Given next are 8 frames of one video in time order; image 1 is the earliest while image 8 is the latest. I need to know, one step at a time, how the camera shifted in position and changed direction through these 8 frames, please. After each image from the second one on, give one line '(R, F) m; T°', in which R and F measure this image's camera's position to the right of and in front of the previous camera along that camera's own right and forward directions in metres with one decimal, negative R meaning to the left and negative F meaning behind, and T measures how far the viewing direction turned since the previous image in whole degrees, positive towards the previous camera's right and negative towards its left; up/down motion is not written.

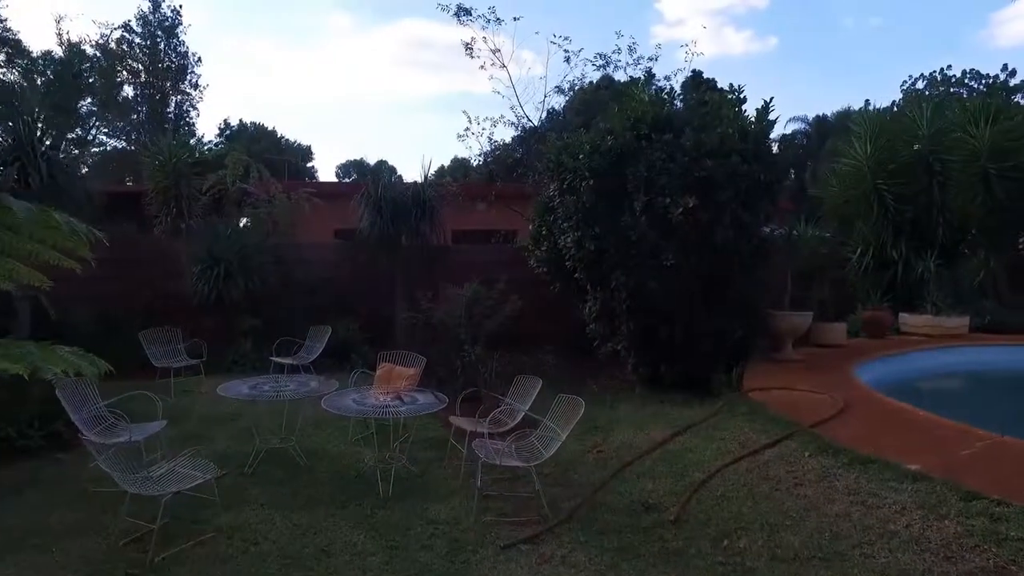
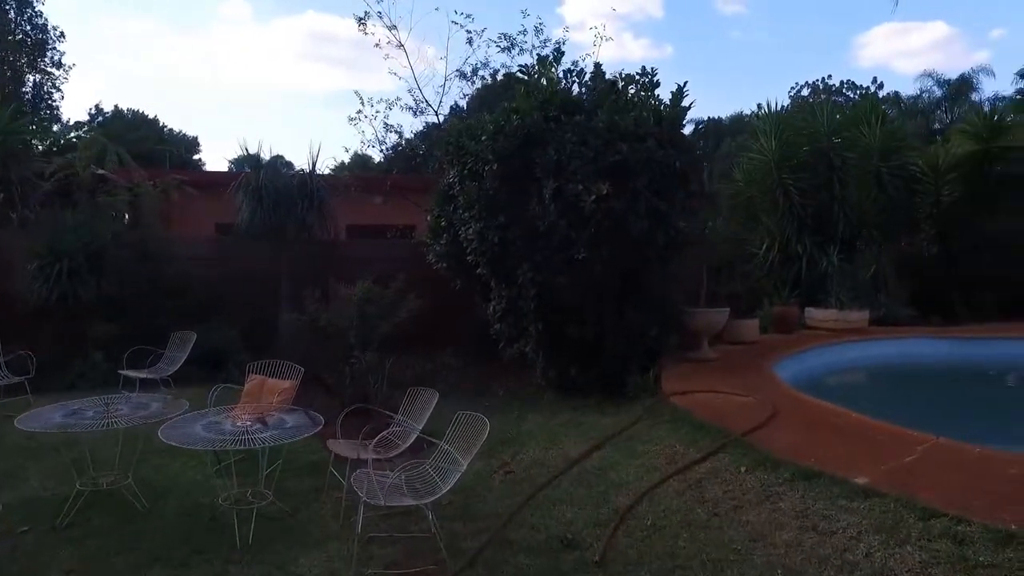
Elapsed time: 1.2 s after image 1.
(+0.1, +0.8) m; +8°
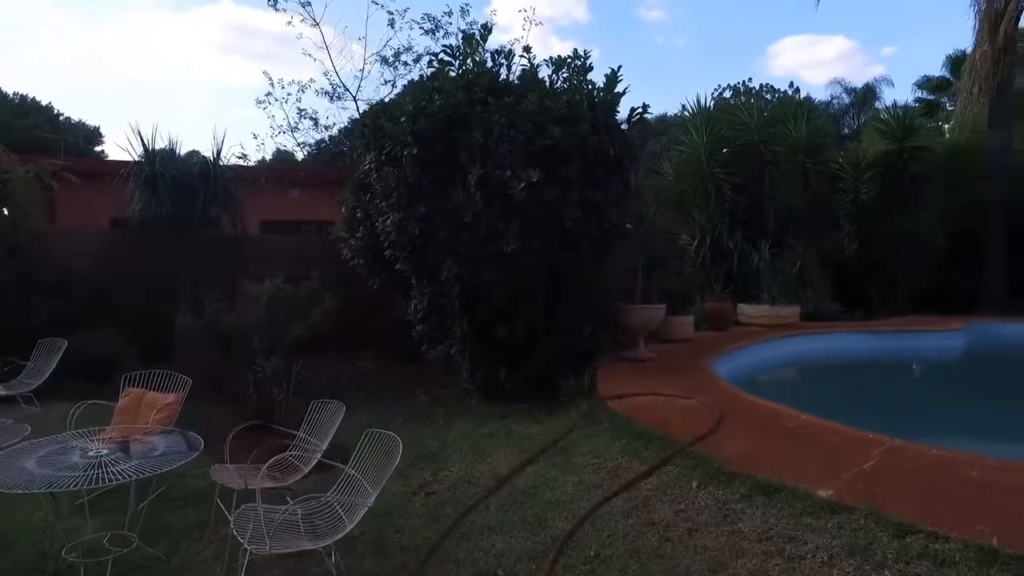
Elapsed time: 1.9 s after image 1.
(+0.1, +0.6) m; +6°
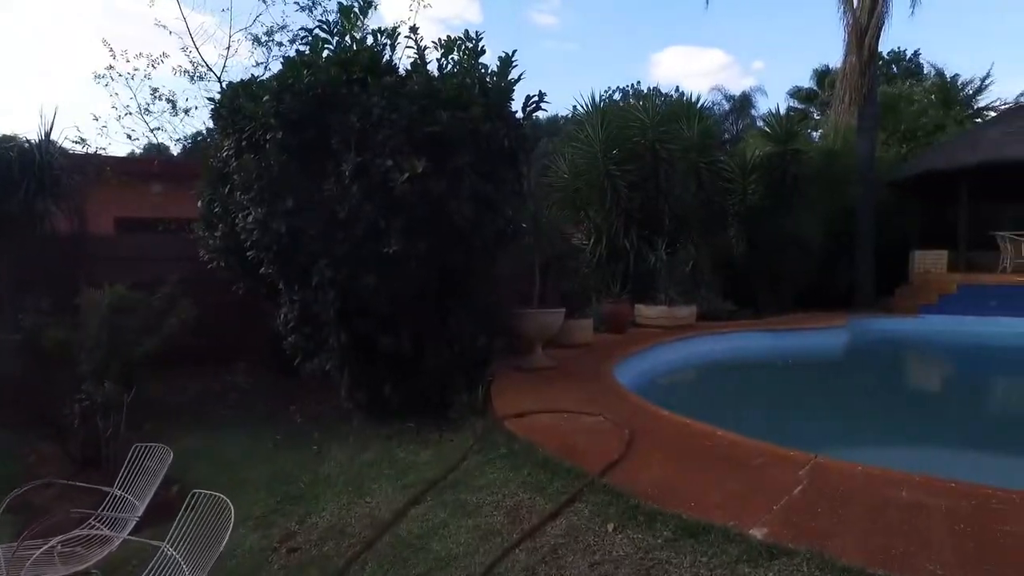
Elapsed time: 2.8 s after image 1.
(+0.1, +0.7) m; +9°
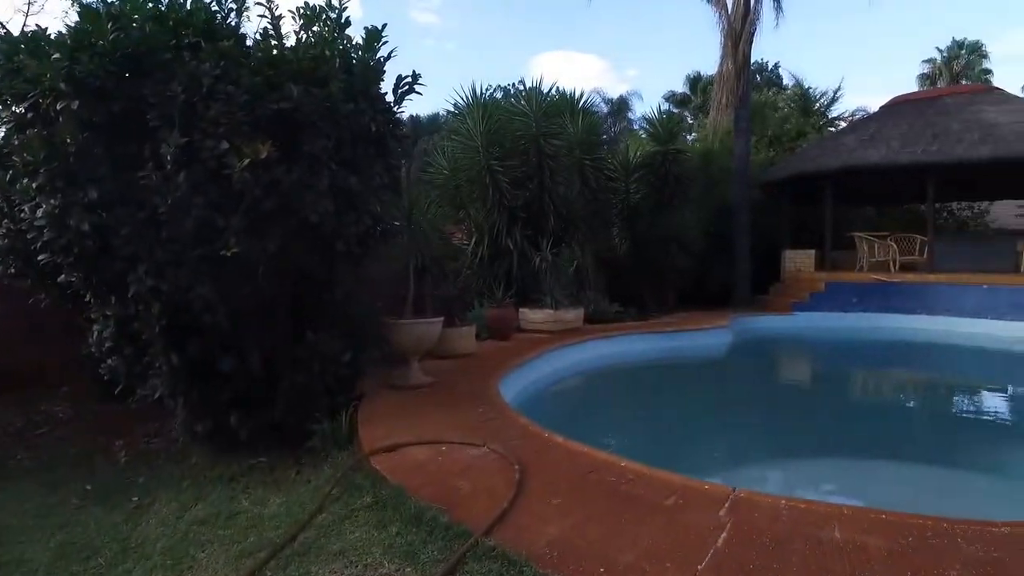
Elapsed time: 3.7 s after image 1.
(+0.1, +0.7) m; +10°
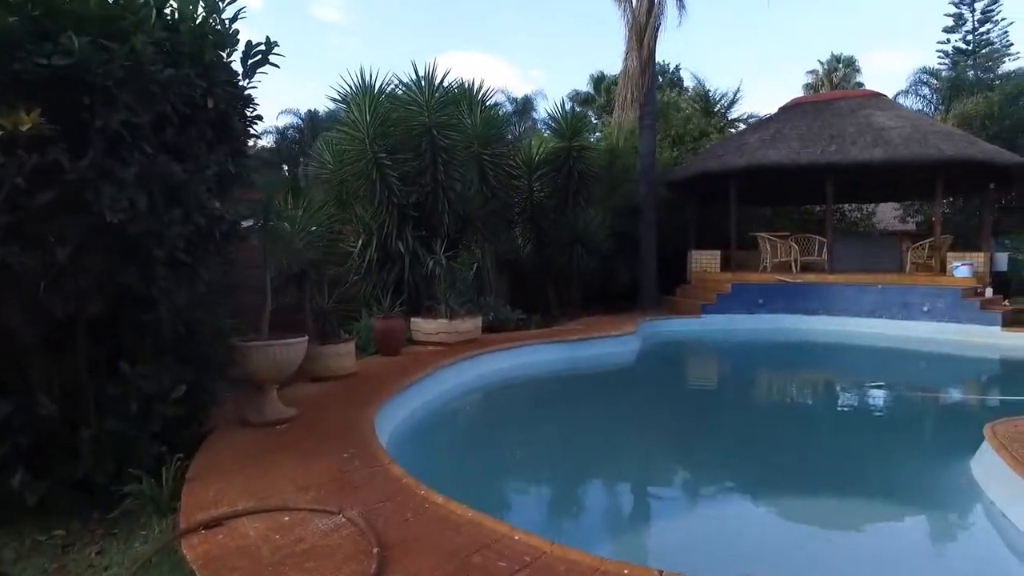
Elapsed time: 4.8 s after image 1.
(+0.2, +0.9) m; +8°
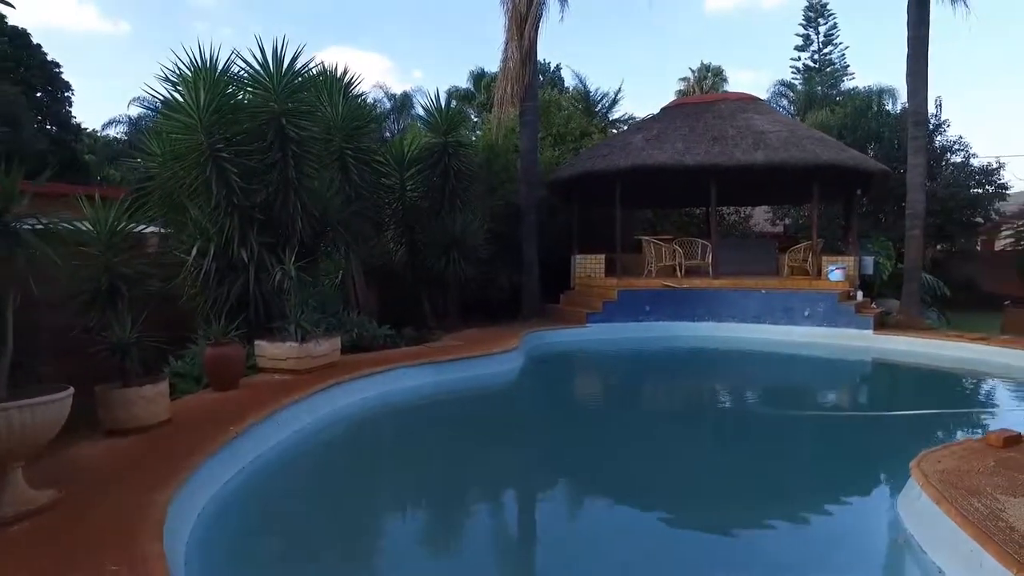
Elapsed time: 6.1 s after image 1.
(+0.2, +1.1) m; +10°
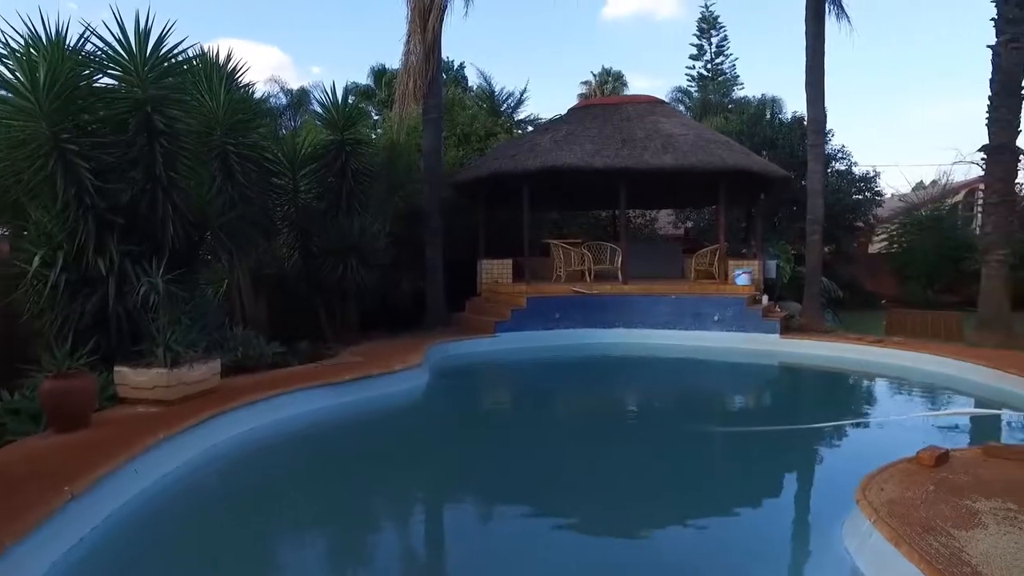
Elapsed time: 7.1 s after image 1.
(0.0, +0.7) m; +8°
